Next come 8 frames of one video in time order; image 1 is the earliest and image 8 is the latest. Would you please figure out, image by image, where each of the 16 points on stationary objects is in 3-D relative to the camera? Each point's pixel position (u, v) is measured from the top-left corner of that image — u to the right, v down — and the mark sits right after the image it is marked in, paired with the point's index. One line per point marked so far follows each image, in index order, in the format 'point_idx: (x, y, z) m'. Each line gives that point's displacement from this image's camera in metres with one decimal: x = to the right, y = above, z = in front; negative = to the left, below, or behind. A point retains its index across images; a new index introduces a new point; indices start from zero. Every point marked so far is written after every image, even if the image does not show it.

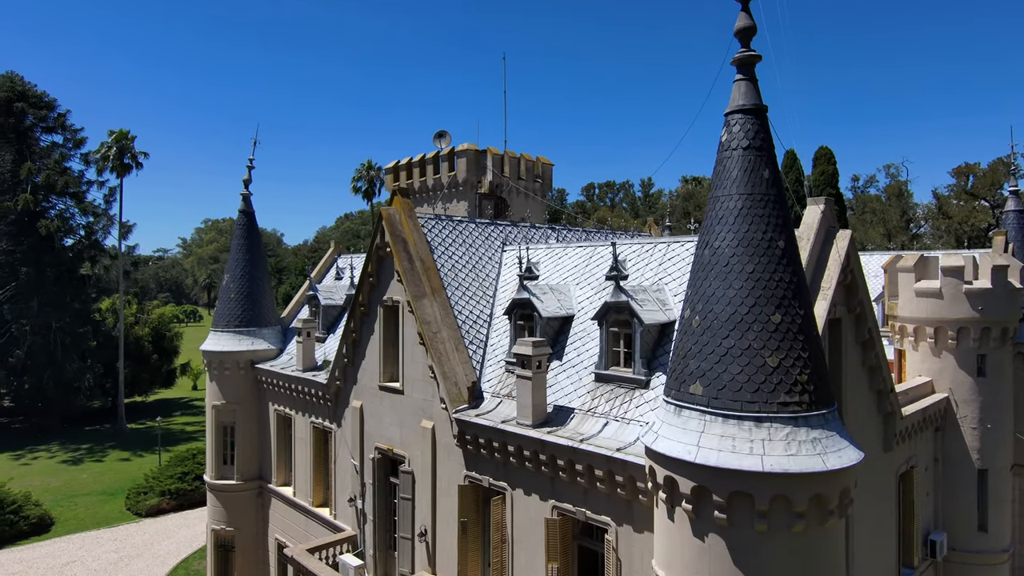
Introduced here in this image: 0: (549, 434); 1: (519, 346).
0: (+0.6, -2.3, +10.2) m
1: (+0.1, -1.0, +10.7) m
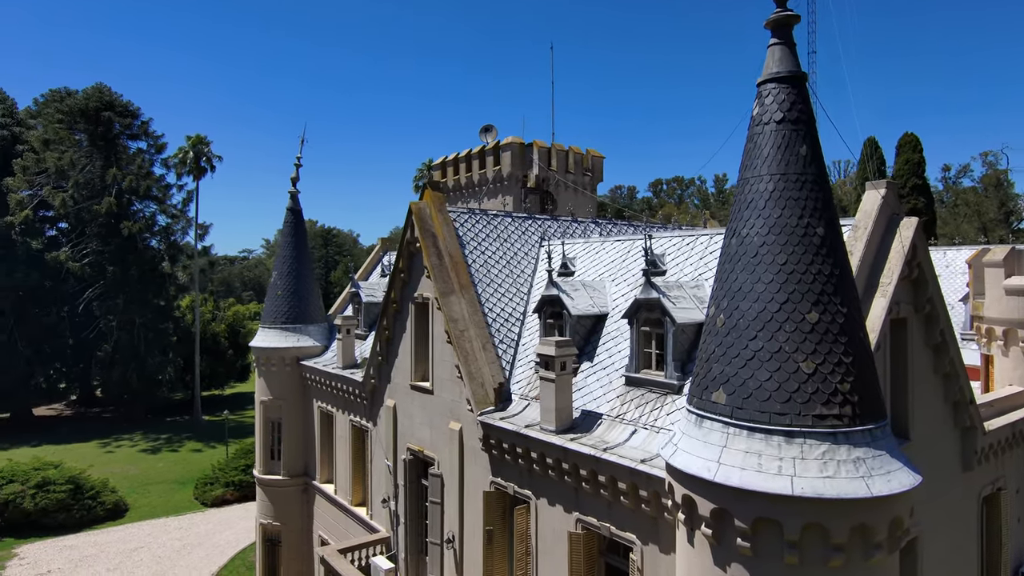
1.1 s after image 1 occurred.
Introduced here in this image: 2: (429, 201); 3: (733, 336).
0: (+0.9, -2.3, +9.5) m
1: (+0.4, -0.9, +10.0) m
2: (-1.7, +1.8, +13.2) m
3: (+2.2, -0.5, +6.5) m
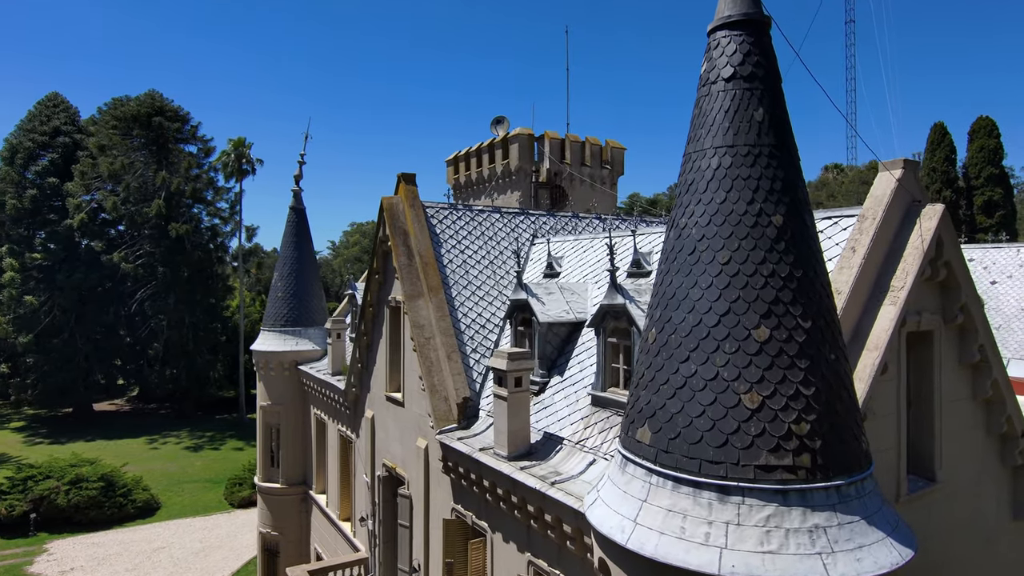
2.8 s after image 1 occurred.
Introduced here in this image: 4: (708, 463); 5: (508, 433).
0: (+0.1, -2.3, +8.1) m
1: (-0.3, -1.0, +8.7) m
2: (-2.1, +1.7, +12.1) m
3: (+1.2, -0.5, +5.1) m
4: (+1.4, -1.2, +4.6) m
5: (-0.1, -1.9, +8.5) m
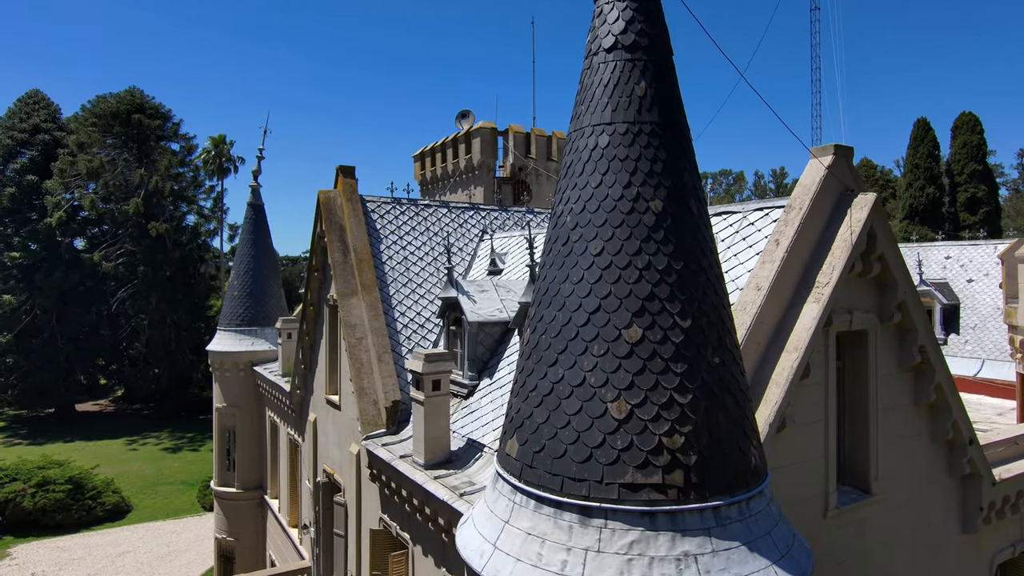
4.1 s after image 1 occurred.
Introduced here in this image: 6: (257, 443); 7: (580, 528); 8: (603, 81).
0: (-0.9, -2.3, +7.6) m
1: (-1.3, -0.9, +8.2) m
2: (-3.1, +1.8, +11.6) m
3: (+0.2, -0.5, +4.5) m
4: (+0.4, -1.2, +4.1) m
5: (-1.1, -1.9, +8.0) m
6: (-6.9, -4.2, +17.6) m
7: (+0.4, -1.5, +4.0) m
8: (+0.6, +1.5, +4.6) m
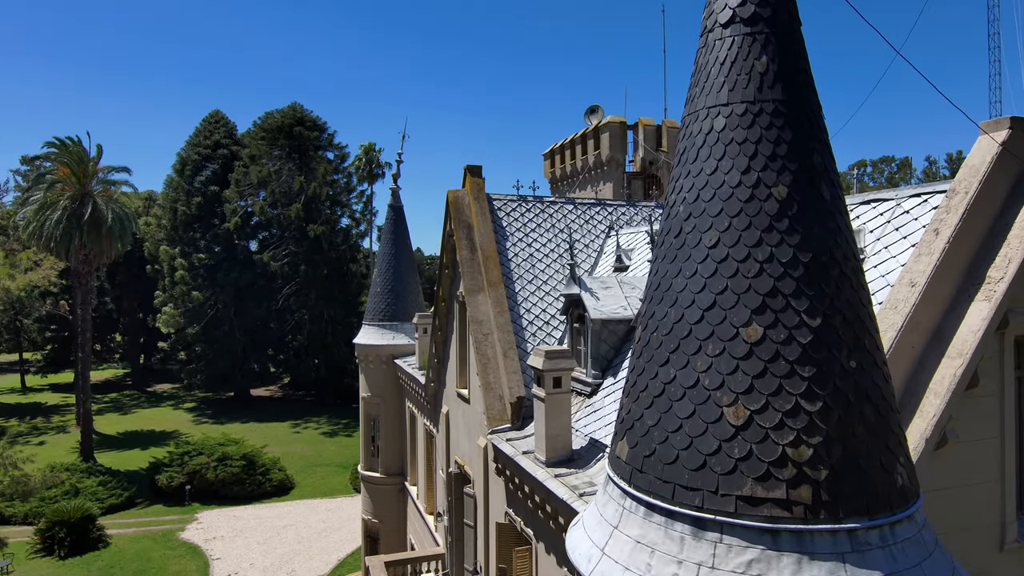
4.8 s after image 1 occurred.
0: (+0.5, -2.2, +7.5) m
1: (+0.3, -0.9, +8.2) m
2: (-0.8, +1.8, +11.8) m
3: (+0.9, -0.5, +4.3) m
4: (+1.0, -1.2, +3.8) m
5: (+0.4, -1.8, +8.0) m
6: (-3.3, -4.2, +18.5) m
7: (+1.0, -1.4, +3.7) m
8: (+1.4, +1.5, +4.3) m
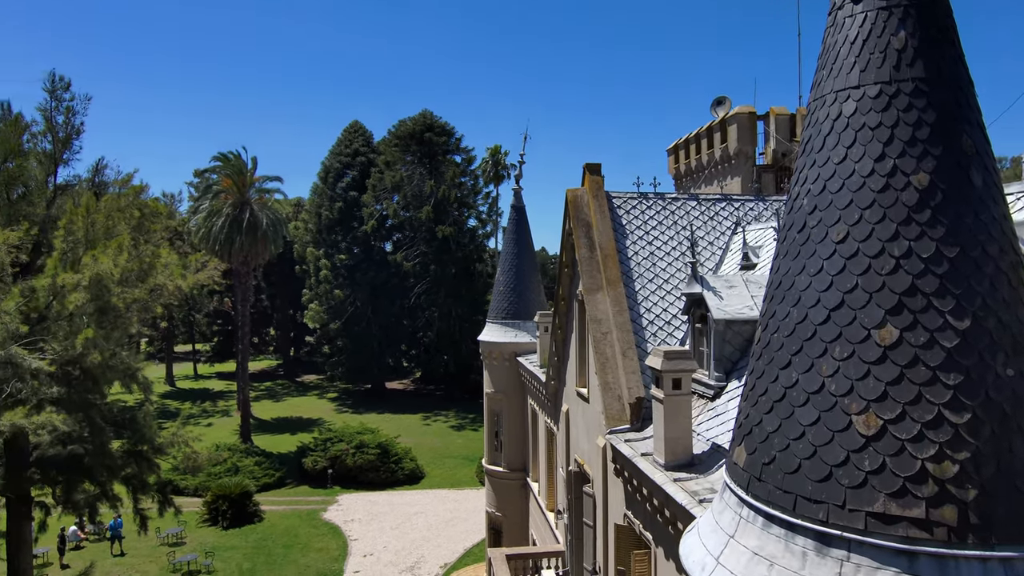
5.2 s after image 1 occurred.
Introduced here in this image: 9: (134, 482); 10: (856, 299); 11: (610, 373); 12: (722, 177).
0: (+1.8, -2.2, +7.3) m
1: (+1.7, -0.9, +8.0) m
2: (+1.4, +1.9, +11.8) m
3: (+1.6, -0.5, +4.1) m
4: (+1.6, -1.2, +3.6) m
5: (+1.8, -1.8, +7.8) m
6: (+0.3, -4.1, +18.9) m
7: (+1.6, -1.4, +3.4) m
8: (+2.1, +1.5, +3.9) m
9: (-10.0, -5.1, +17.0) m
10: (+1.9, -0.1, +3.6) m
11: (+1.5, -1.3, +10.0) m
12: (+5.5, +2.9, +16.9) m
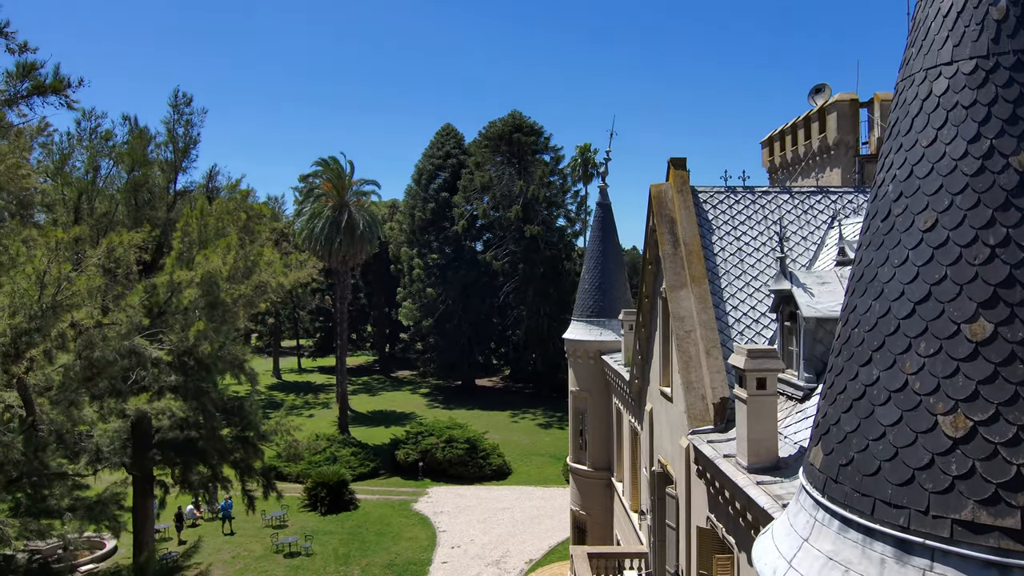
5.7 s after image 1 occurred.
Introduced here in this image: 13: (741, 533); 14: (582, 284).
0: (+2.7, -2.2, +7.0) m
1: (+2.7, -0.8, +7.7) m
2: (+2.9, +1.9, +11.5) m
3: (+2.0, -0.4, +3.9) m
4: (+1.9, -1.1, +3.3) m
5: (+2.7, -1.8, +7.5) m
6: (+2.7, -4.1, +18.7) m
7: (+1.9, -1.4, +3.2) m
8: (+2.5, +1.6, +3.7) m
9: (-7.7, -5.1, +18.3) m
10: (+2.2, 0.0, +3.3) m
11: (+2.7, -1.3, +9.7) m
12: (+7.7, +3.0, +16.0) m
13: (+2.8, -3.0, +7.8) m
14: (+2.2, +0.1, +19.9) m
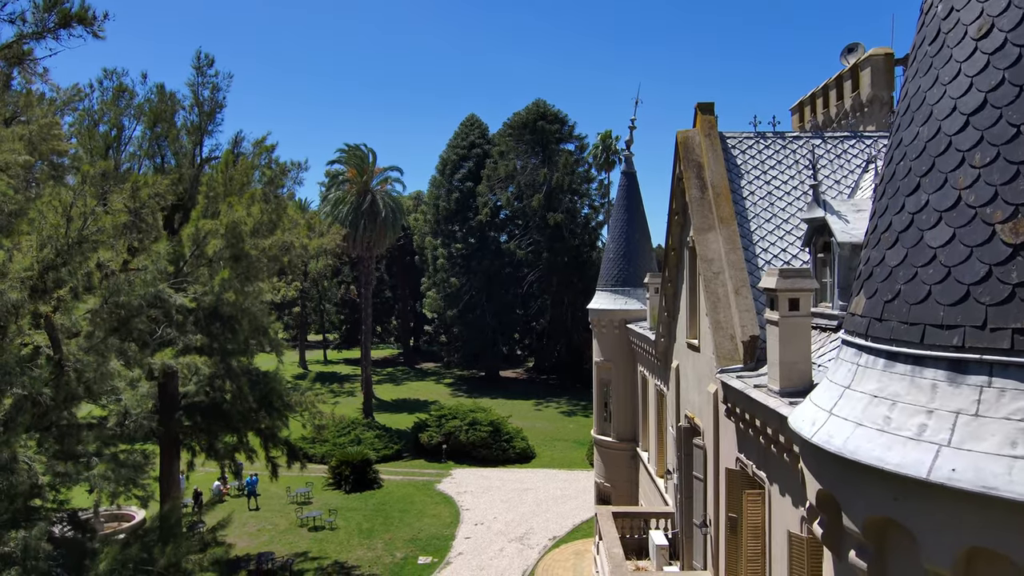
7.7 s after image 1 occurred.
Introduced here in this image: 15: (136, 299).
0: (+2.9, -1.2, +6.8) m
1: (+2.9, +0.1, +7.5) m
2: (+3.3, +2.8, +11.2) m
3: (+2.1, +0.5, +3.6) m
4: (+2.0, -0.2, +3.1) m
5: (+3.0, -0.9, +7.2) m
6: (+3.4, -3.2, +18.4) m
7: (+2.0, -0.5, +3.0) m
8: (+2.6, +2.5, +3.4) m
9: (-7.0, -4.2, +18.4) m
10: (+2.3, +0.9, +3.1) m
11: (+3.1, -0.3, +9.4) m
12: (+8.2, +3.9, +15.6) m
13: (+3.1, -2.0, +7.5) m
14: (+2.9, +1.0, +19.6) m
15: (-6.4, -0.2, +11.0) m
